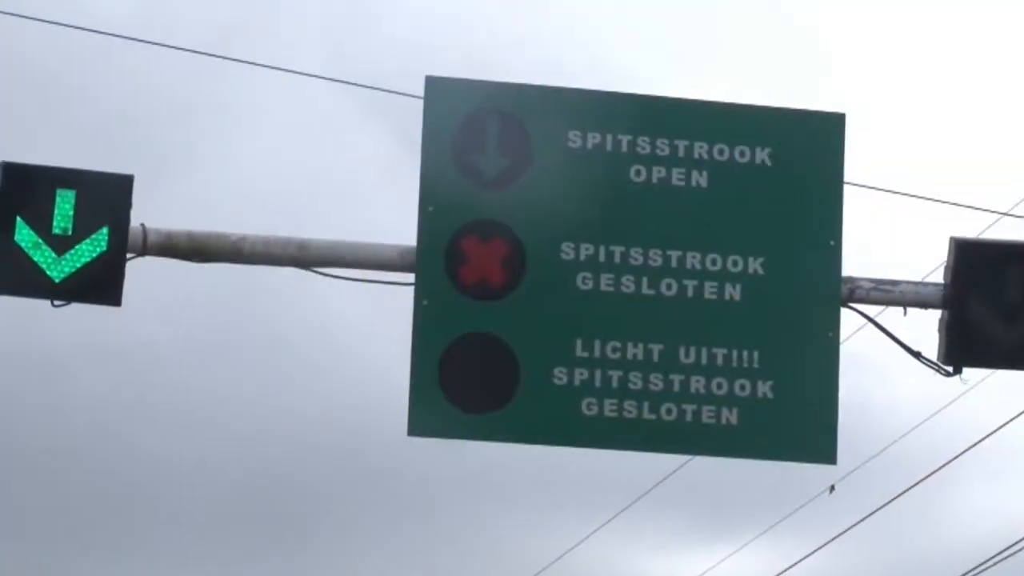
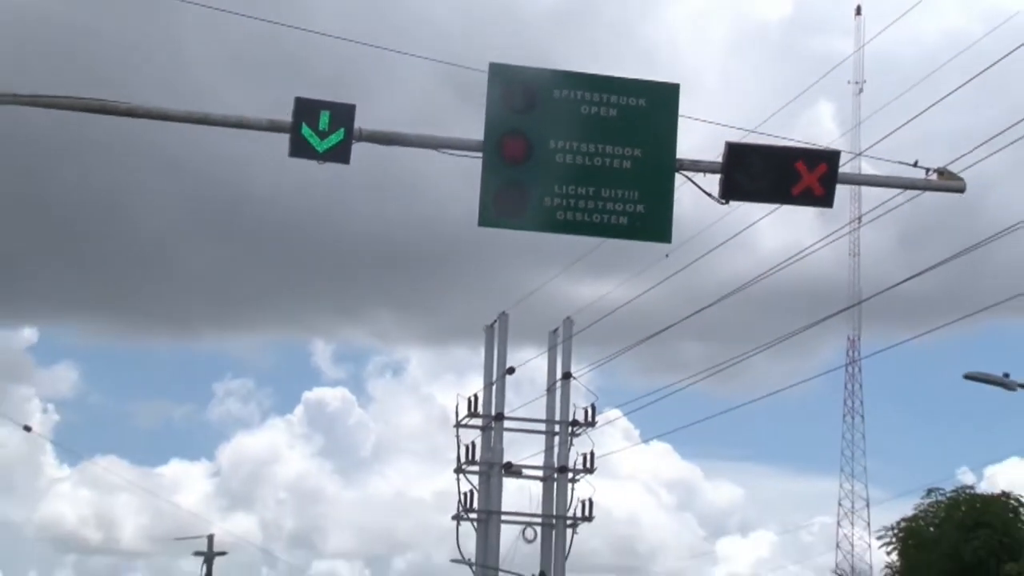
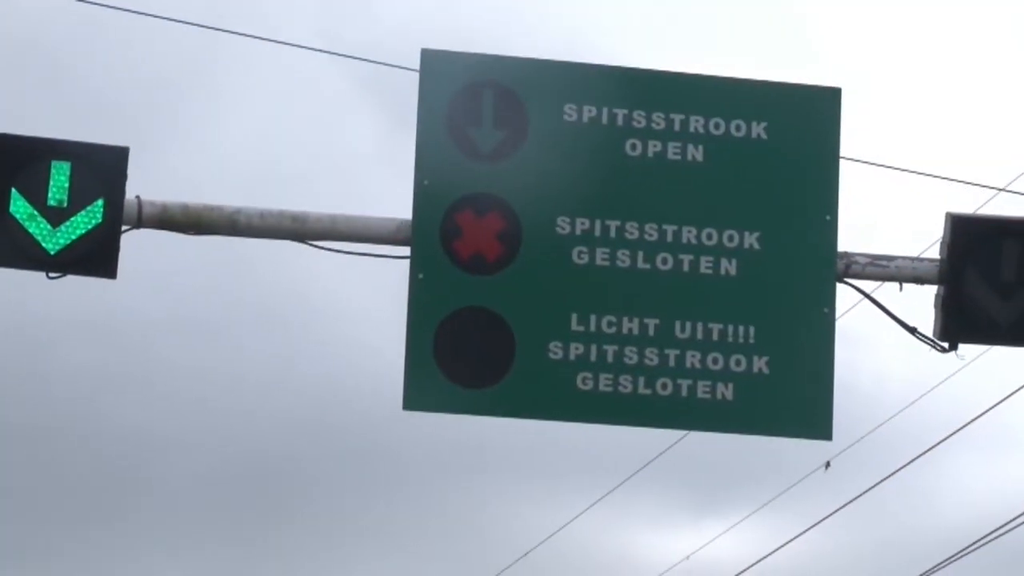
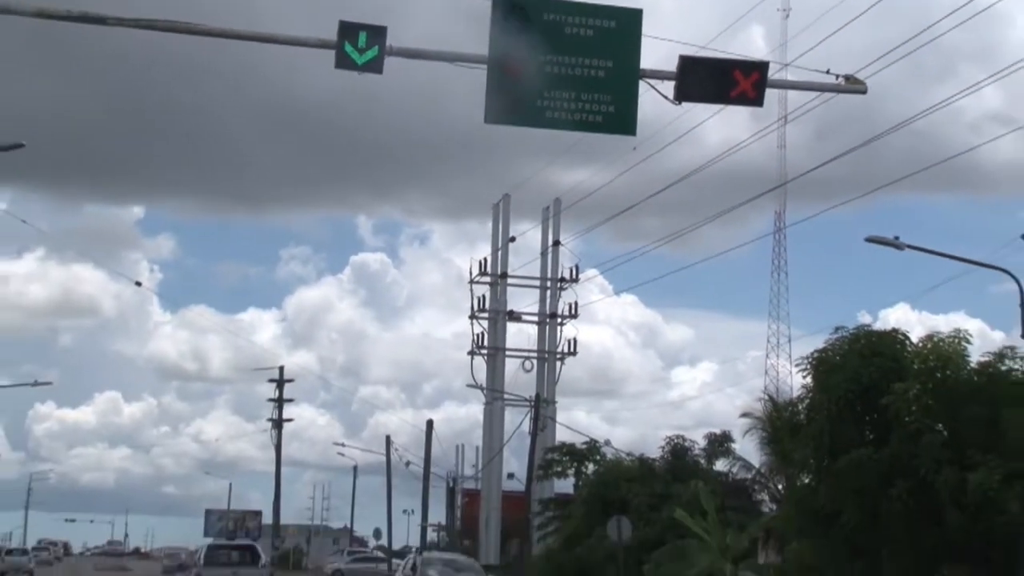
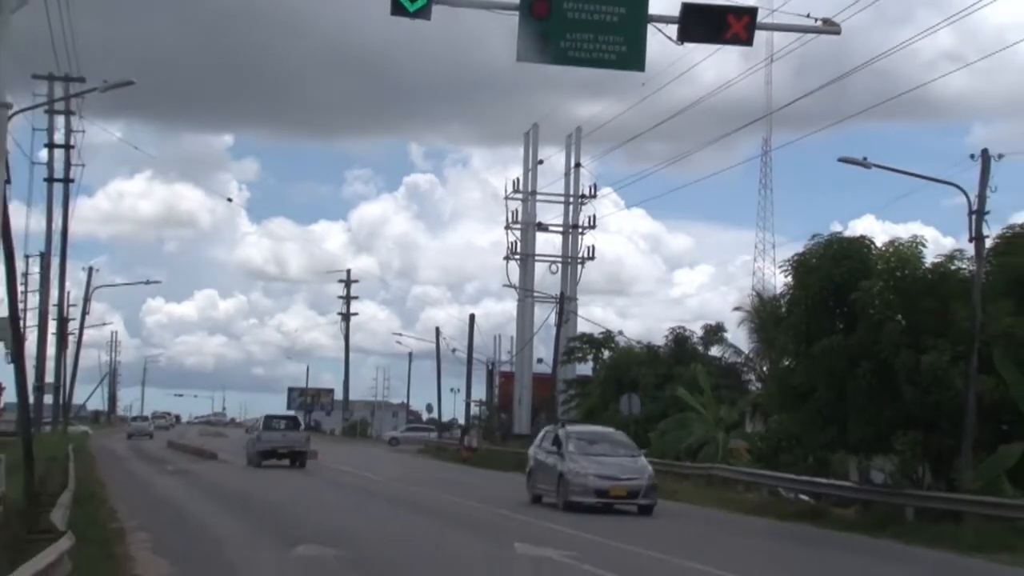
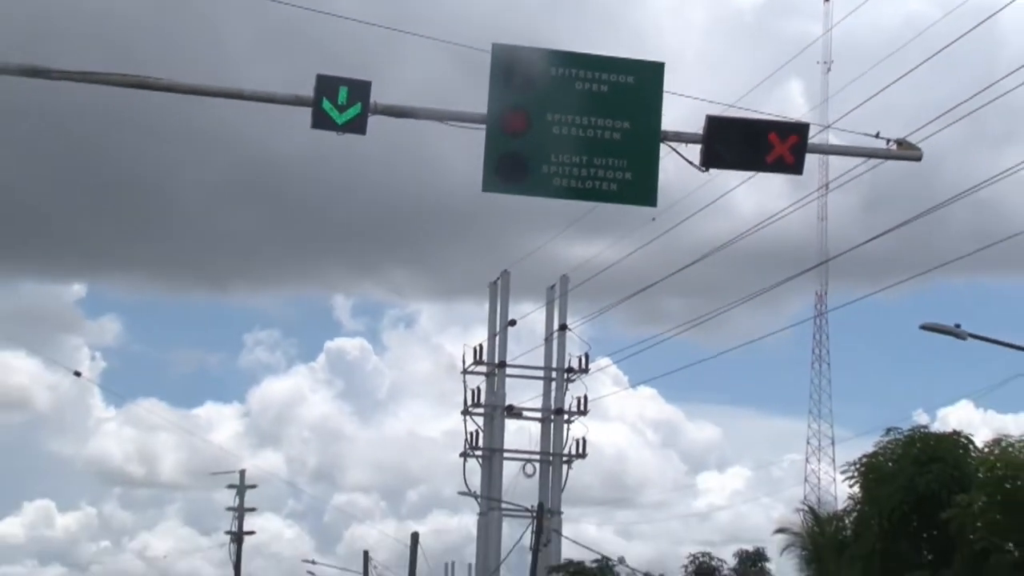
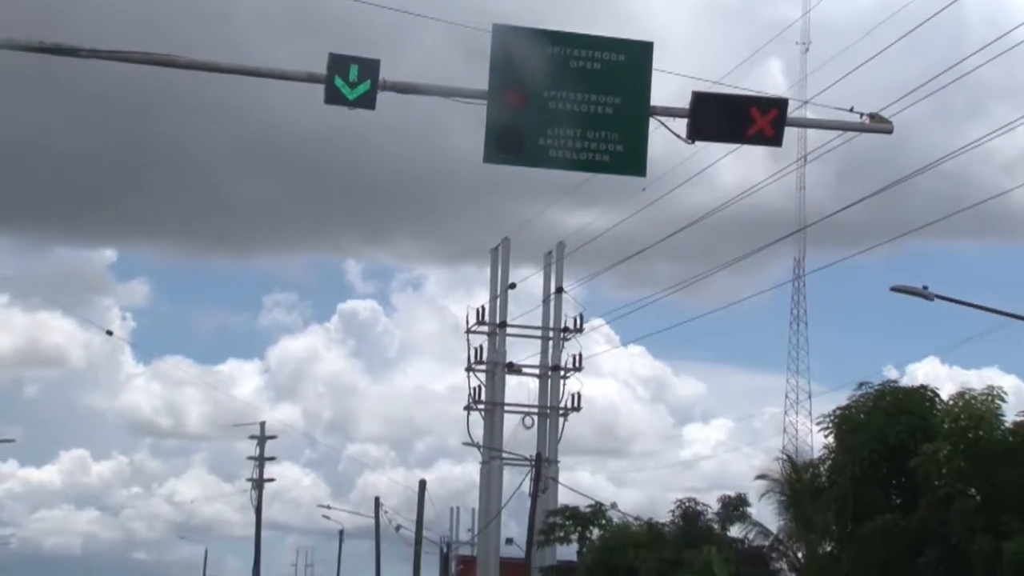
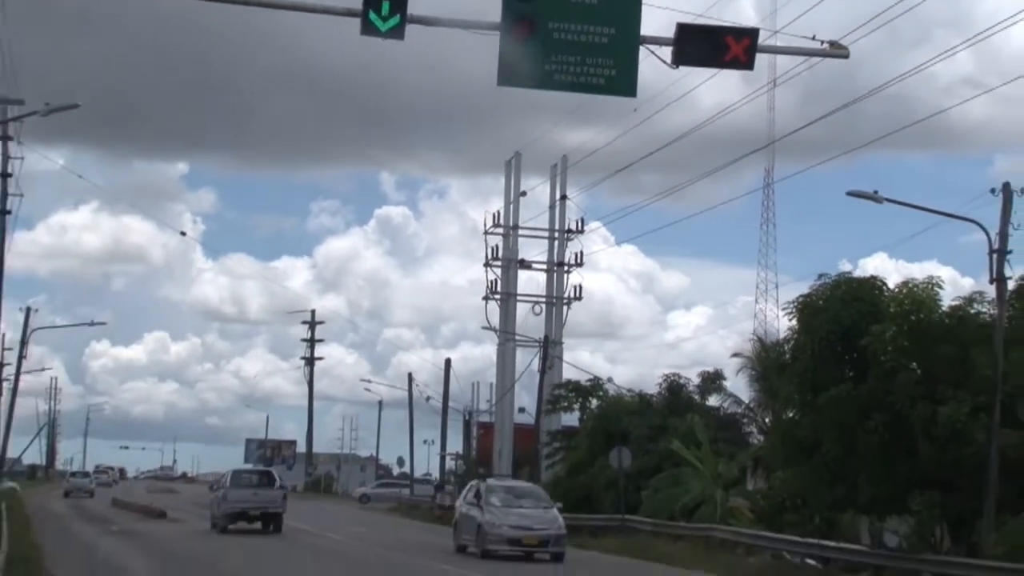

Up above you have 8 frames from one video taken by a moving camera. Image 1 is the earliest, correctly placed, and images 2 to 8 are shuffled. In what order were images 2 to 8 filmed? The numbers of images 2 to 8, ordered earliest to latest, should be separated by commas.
3, 2, 6, 7, 4, 8, 5
